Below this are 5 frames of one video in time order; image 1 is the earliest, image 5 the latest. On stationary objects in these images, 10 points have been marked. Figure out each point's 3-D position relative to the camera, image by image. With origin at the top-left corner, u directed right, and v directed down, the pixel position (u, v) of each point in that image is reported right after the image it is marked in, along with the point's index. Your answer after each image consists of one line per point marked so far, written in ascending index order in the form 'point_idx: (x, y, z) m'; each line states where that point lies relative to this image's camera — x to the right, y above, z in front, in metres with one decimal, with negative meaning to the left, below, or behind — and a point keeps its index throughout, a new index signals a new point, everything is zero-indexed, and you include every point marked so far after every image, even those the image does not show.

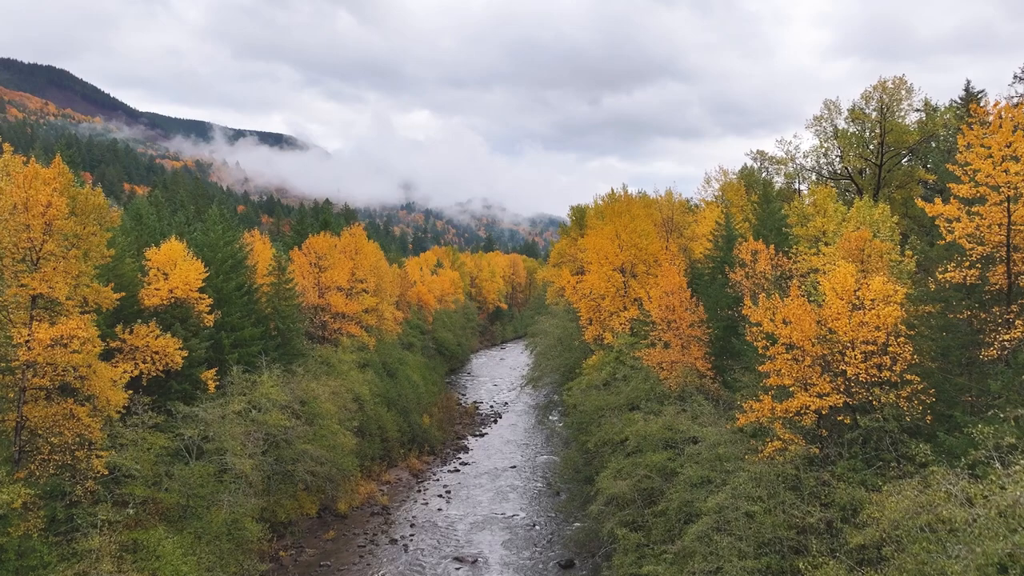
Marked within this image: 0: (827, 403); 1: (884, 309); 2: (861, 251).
0: (+8.4, -3.1, +14.8) m
1: (+9.8, -0.5, +14.6) m
2: (+11.5, +1.2, +18.4) m
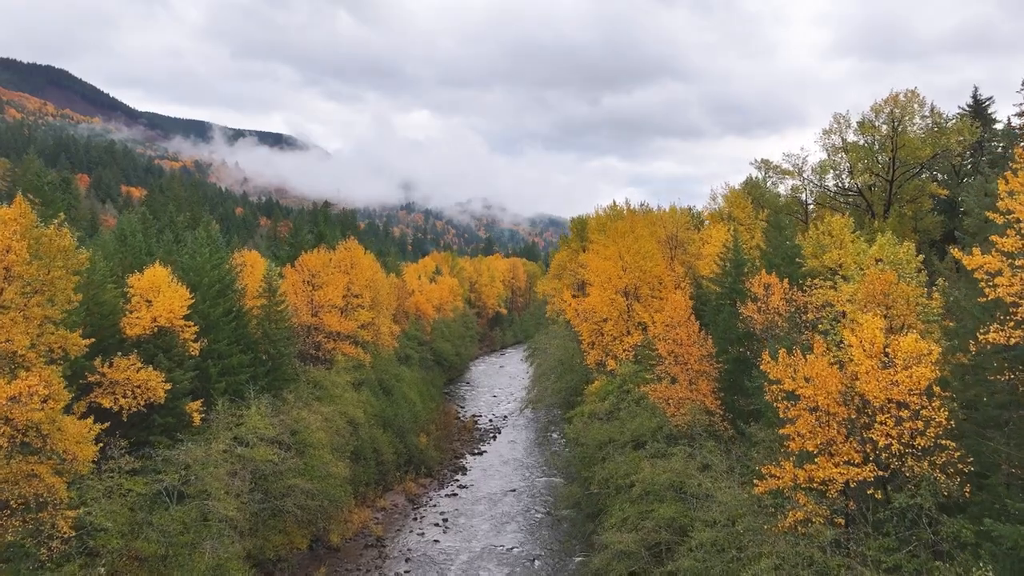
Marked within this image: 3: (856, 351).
0: (+8.4, -4.6, +13.5) m
1: (+9.8, -2.0, +13.3) m
2: (+11.5, -0.2, +17.1) m
3: (+9.0, -1.7, +14.5) m
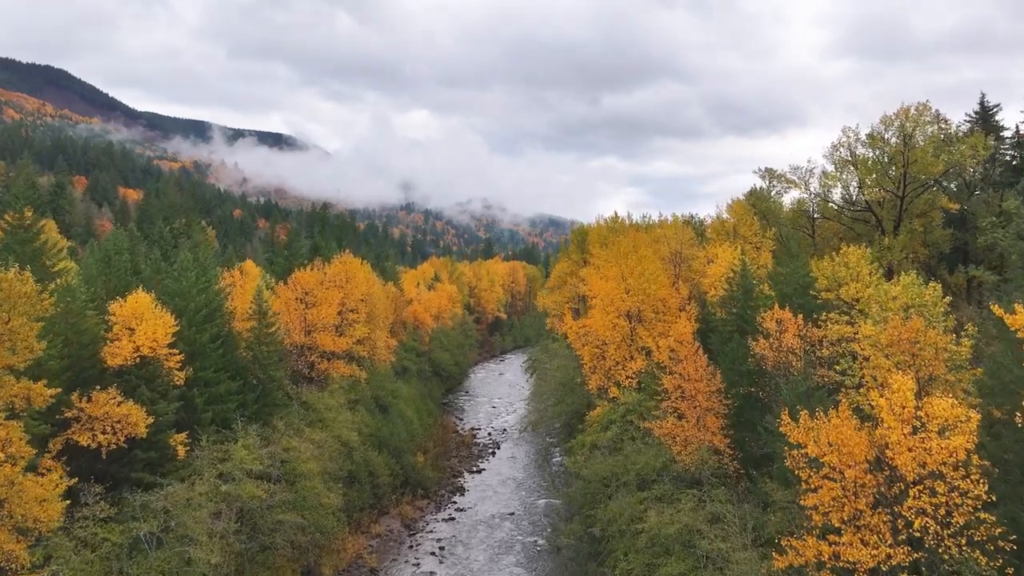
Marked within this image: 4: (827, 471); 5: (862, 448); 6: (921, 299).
0: (+8.3, -5.9, +12.3) m
1: (+9.7, -3.4, +12.1) m
2: (+11.4, -1.6, +15.9) m
3: (+8.9, -3.0, +13.3) m
4: (+7.7, -4.4, +13.5) m
5: (+8.2, -3.8, +13.0) m
6: (+13.2, -0.3, +17.9) m
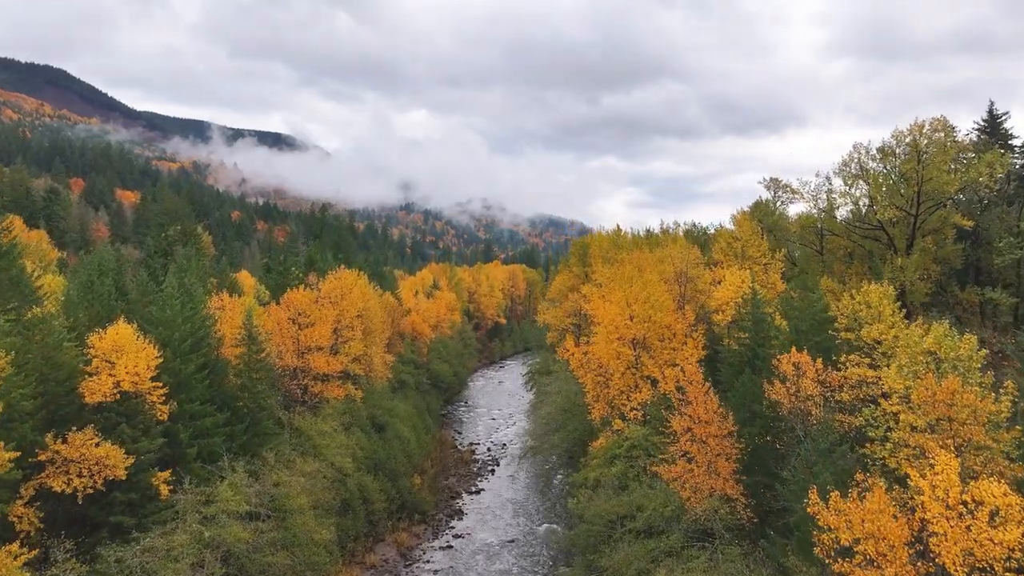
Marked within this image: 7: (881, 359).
0: (+8.3, -7.4, +11.0) m
1: (+9.7, -4.8, +10.7) m
2: (+11.4, -3.1, +14.6) m
3: (+8.9, -4.5, +12.0) m
4: (+7.7, -5.9, +12.1) m
5: (+8.2, -5.3, +11.7) m
6: (+13.2, -1.8, +16.6) m
7: (+13.0, -2.4, +19.6) m
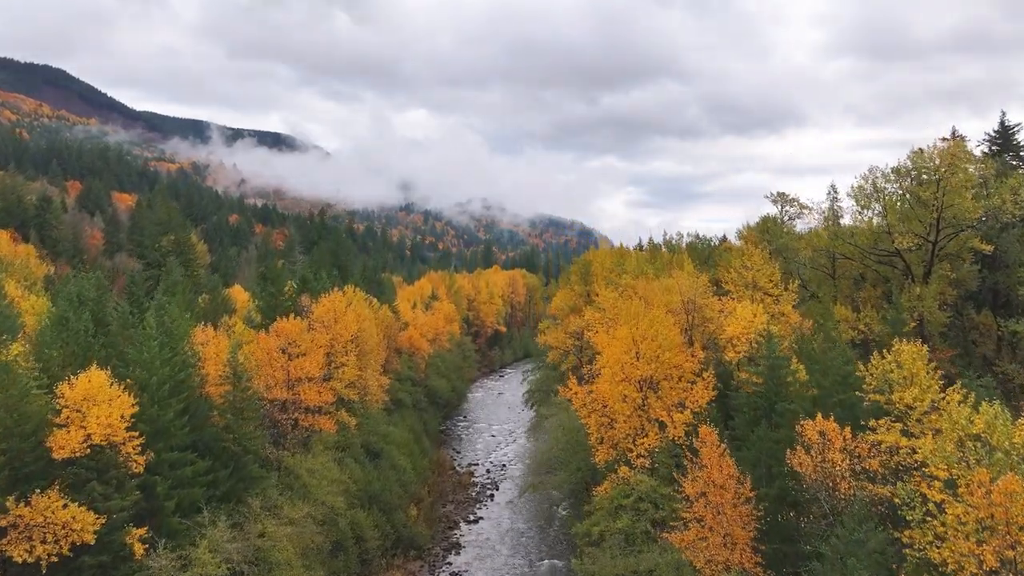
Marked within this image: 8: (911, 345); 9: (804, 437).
0: (+8.3, -9.4, +9.2) m
1: (+9.7, -6.8, +9.0) m
2: (+11.4, -5.1, +12.9) m
3: (+8.9, -6.5, +10.2) m
4: (+7.6, -7.9, +10.4) m
5: (+8.2, -7.2, +10.0) m
6: (+13.2, -3.8, +14.9) m
7: (+13.0, -4.4, +17.9) m
8: (+14.2, -1.9, +19.8) m
9: (+10.4, -5.3, +19.9) m
